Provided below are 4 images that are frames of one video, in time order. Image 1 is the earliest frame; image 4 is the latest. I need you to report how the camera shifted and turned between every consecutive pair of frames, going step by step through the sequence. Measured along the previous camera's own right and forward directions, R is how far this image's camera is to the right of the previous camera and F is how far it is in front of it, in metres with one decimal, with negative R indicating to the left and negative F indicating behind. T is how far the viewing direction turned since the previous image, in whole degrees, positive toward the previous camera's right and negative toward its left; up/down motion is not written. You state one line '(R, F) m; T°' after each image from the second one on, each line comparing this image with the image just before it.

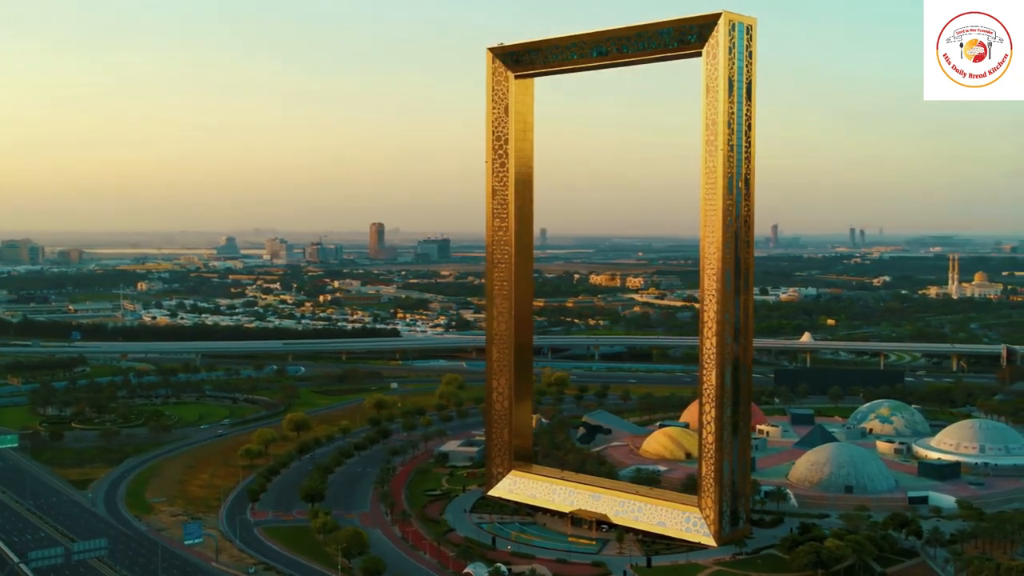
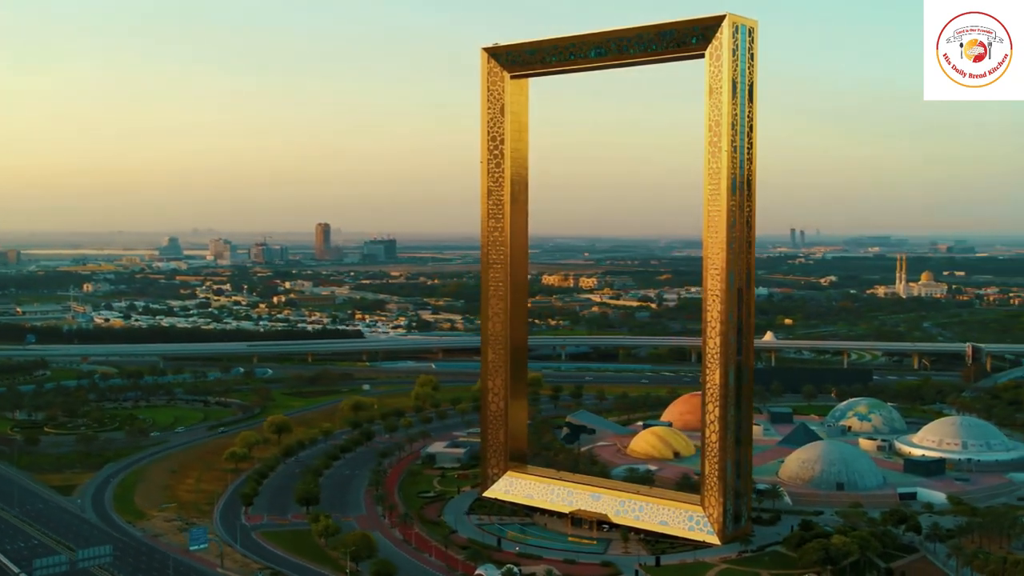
(+4.6, -0.6) m; -1°
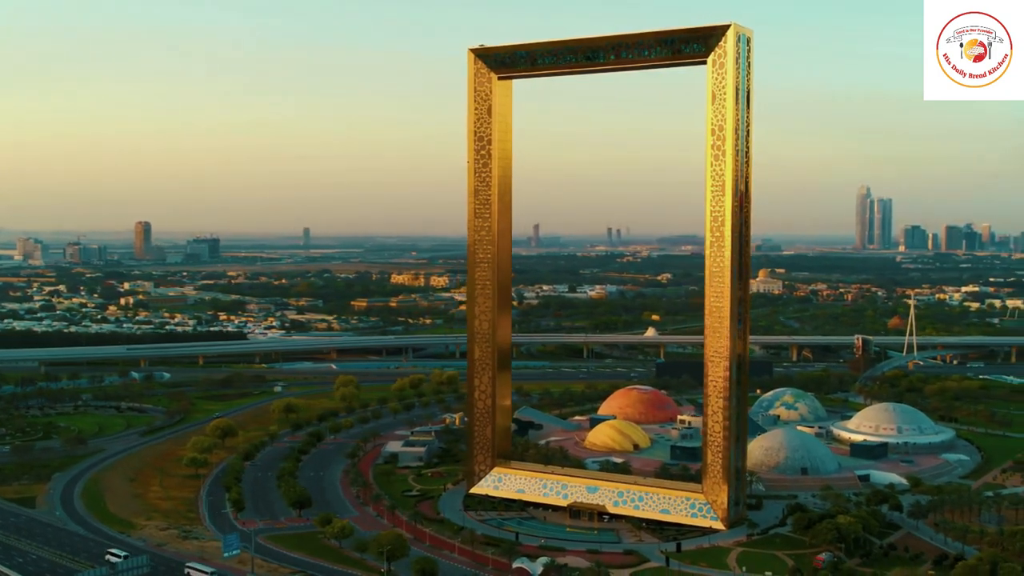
(-14.6, -3.1) m; +4°
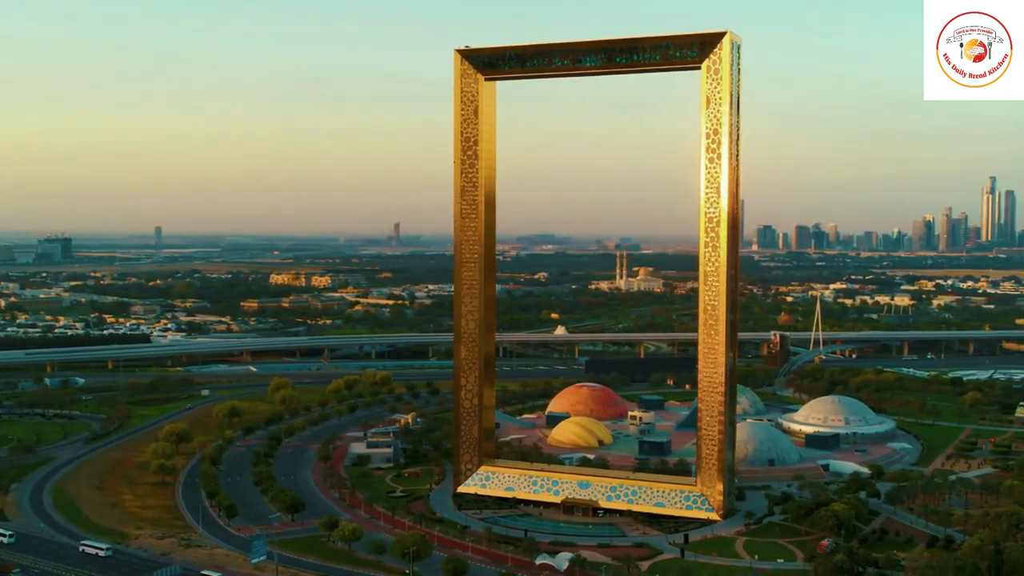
(-11.8, -1.7) m; +3°
